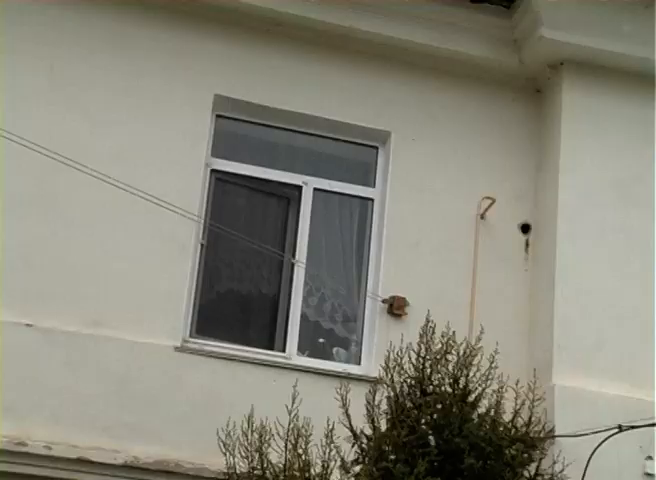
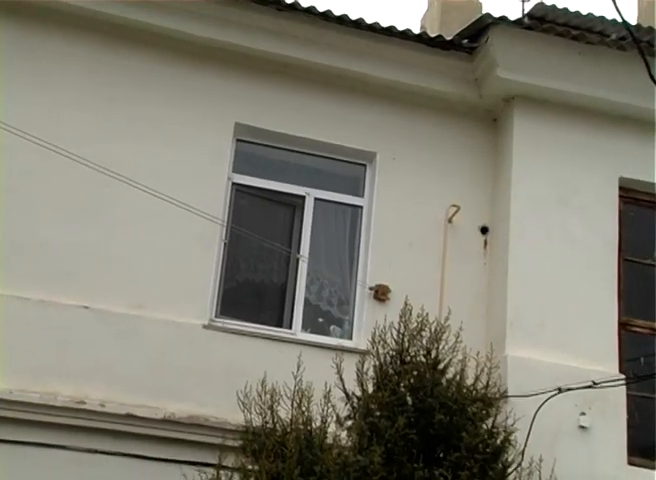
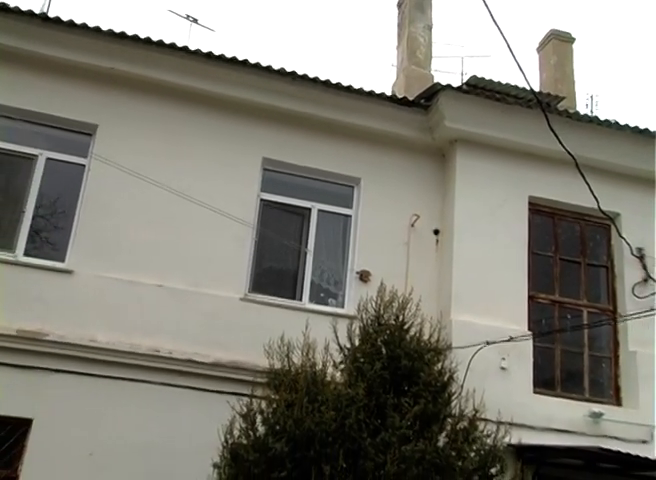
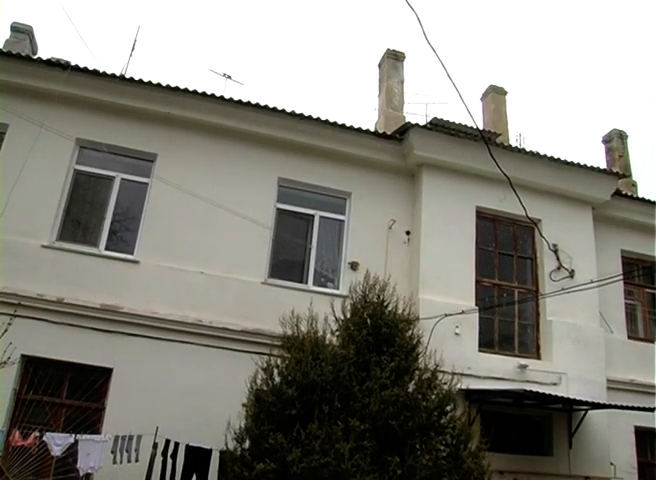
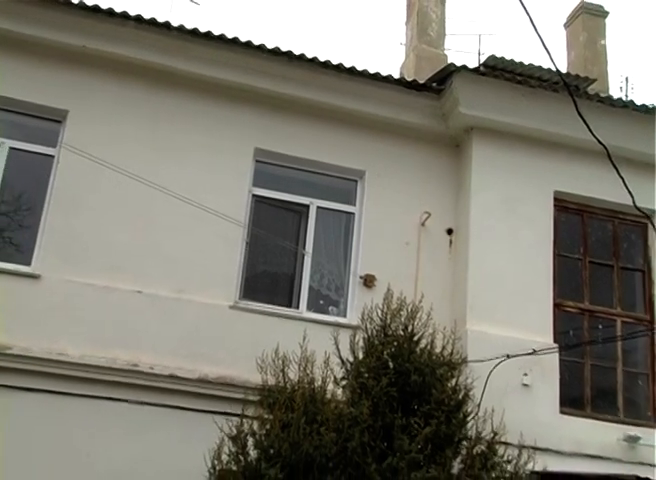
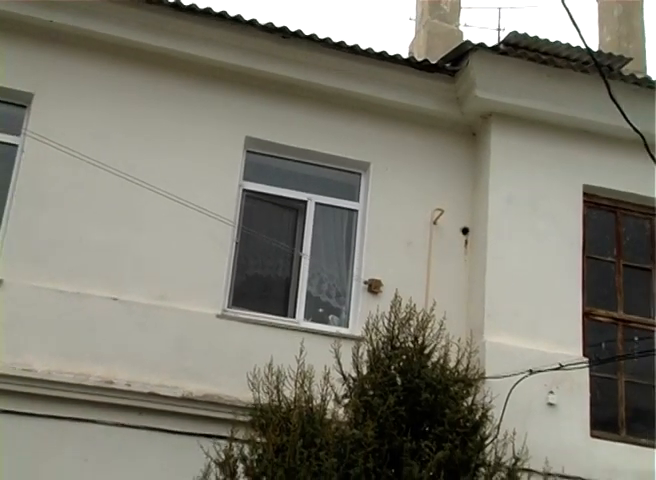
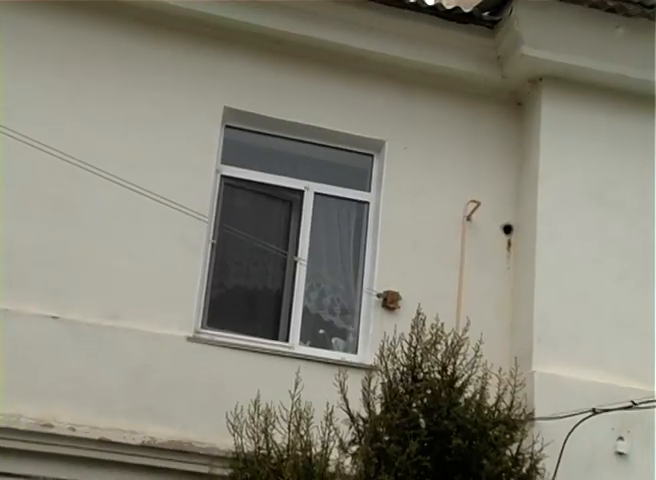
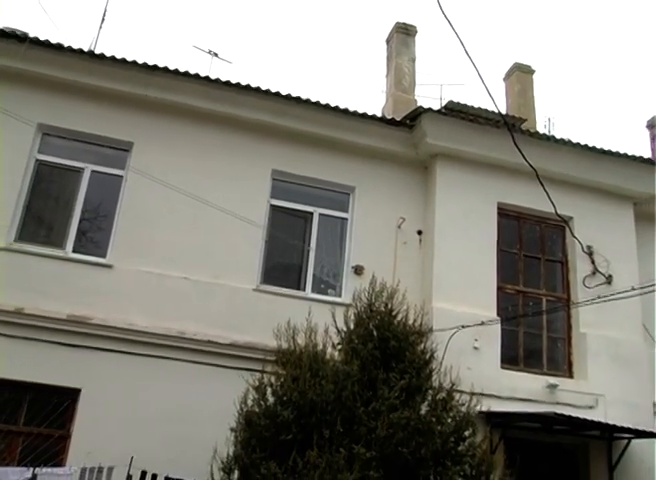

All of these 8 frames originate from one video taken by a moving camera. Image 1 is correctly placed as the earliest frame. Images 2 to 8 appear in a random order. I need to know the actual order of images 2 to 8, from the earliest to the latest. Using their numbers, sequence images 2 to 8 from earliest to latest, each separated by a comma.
7, 2, 6, 5, 3, 8, 4
